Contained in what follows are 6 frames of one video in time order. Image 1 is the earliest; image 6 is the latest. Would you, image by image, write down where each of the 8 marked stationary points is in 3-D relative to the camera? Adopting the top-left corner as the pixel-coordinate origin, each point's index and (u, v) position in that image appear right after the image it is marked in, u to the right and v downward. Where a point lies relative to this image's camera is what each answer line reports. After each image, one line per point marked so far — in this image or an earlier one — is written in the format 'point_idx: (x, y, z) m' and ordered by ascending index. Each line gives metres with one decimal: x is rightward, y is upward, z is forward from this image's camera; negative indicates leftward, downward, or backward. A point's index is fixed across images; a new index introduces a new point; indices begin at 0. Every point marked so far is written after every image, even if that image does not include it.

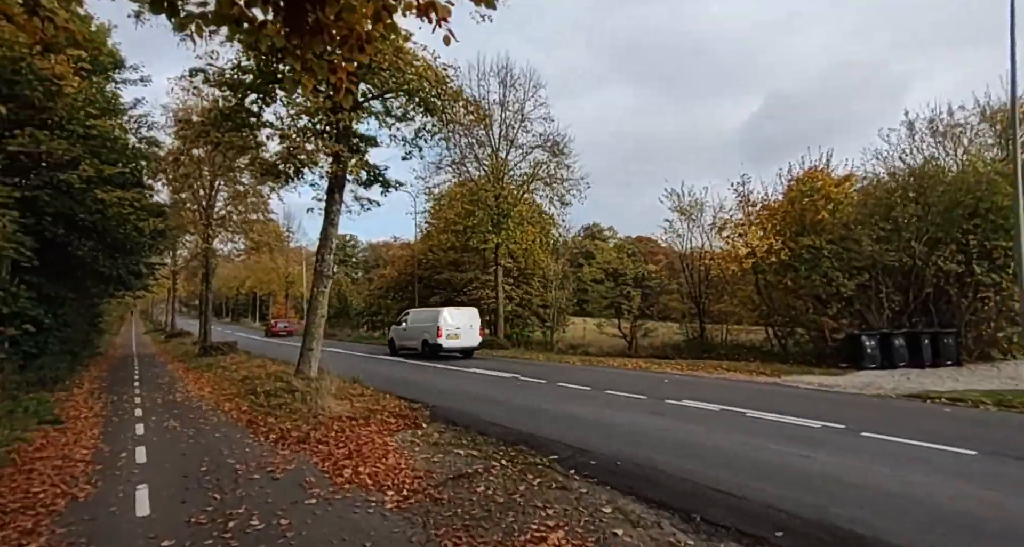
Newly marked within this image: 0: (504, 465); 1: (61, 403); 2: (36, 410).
0: (-0.1, -2.0, +5.3) m
1: (-9.6, -2.8, +10.7) m
2: (-8.8, -2.5, +9.3) m
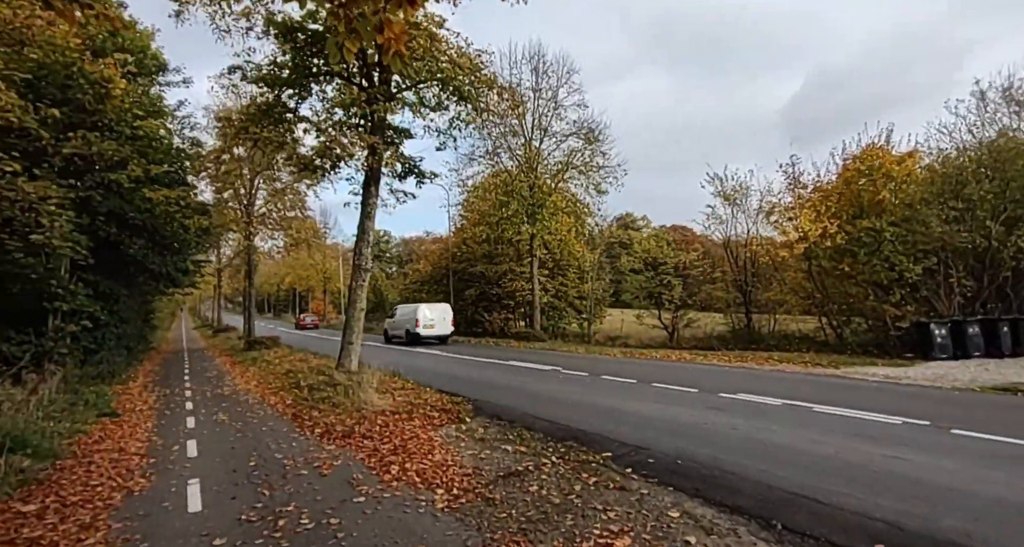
0: (+0.4, -1.9, +5.0) m
1: (-8.7, -2.7, +11.1) m
2: (-8.0, -2.5, +9.7) m
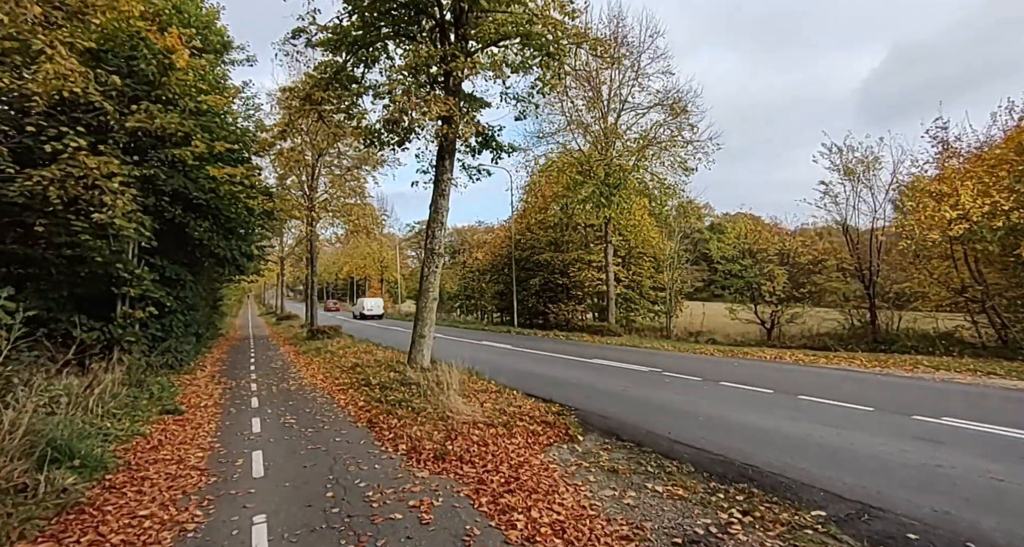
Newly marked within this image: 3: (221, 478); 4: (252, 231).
0: (+1.6, -1.7, +3.5) m
1: (-6.8, -2.4, +10.5) m
2: (-6.3, -2.2, +9.0) m
3: (-2.9, -2.0, +5.0) m
4: (-7.5, +1.2, +14.6) m
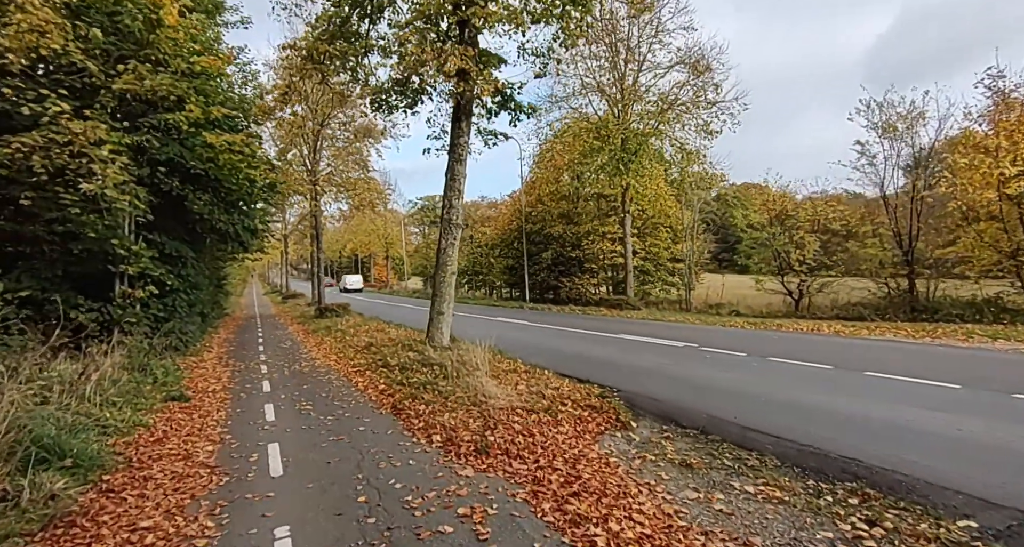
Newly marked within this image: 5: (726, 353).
0: (+2.1, -1.5, +2.9) m
1: (-6.3, -1.9, +9.9) m
2: (-5.8, -1.8, +8.4) m
3: (-2.4, -1.8, +4.4) m
4: (-7.1, +1.9, +13.9) m
5: (+3.6, -1.3, +8.5) m
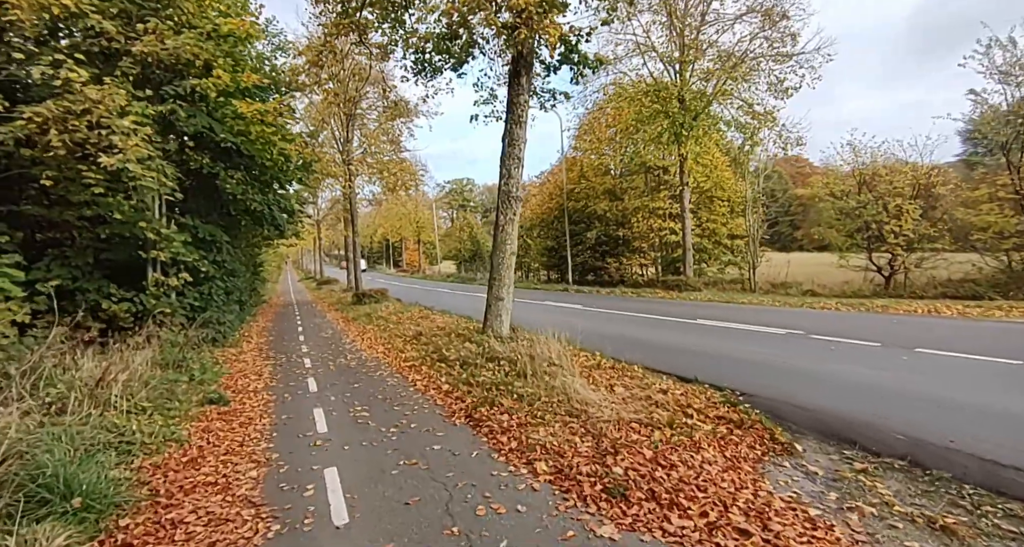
0: (+2.9, -1.3, +1.6) m
1: (-5.1, -1.7, +9.0) m
2: (-4.6, -1.6, +7.5) m
3: (-1.5, -1.7, +3.3) m
4: (-5.7, +2.2, +12.9) m
5: (+4.7, -1.0, +7.0) m
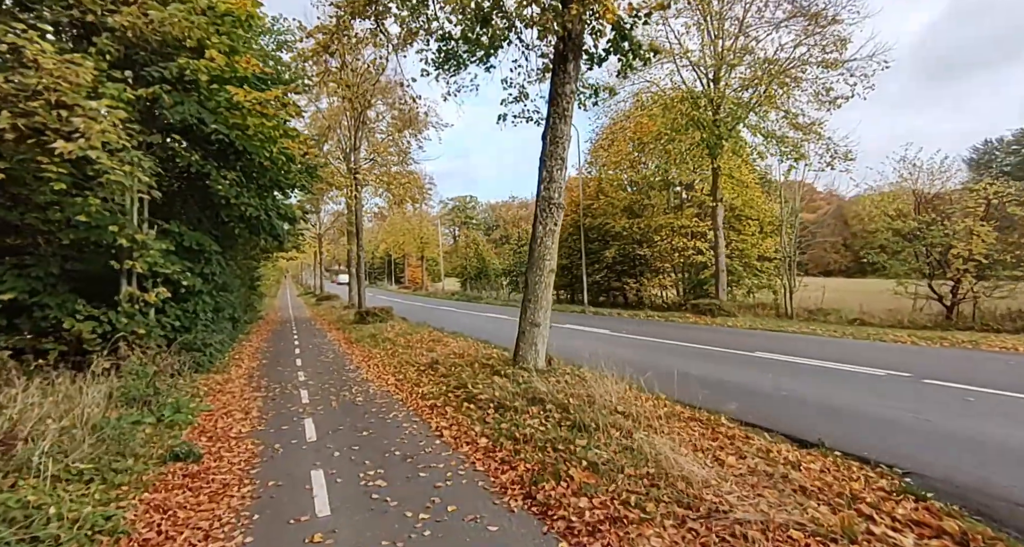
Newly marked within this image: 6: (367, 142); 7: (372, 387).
0: (+3.5, -1.5, +0.1) m
1: (-4.5, -1.9, +7.5) m
2: (-4.1, -1.8, +6.0) m
3: (-0.9, -1.7, +1.9) m
4: (-5.0, +1.9, +11.5) m
5: (+5.3, -1.3, +5.6) m
6: (-5.1, +4.8, +18.0) m
7: (-2.3, -1.9, +8.4) m
